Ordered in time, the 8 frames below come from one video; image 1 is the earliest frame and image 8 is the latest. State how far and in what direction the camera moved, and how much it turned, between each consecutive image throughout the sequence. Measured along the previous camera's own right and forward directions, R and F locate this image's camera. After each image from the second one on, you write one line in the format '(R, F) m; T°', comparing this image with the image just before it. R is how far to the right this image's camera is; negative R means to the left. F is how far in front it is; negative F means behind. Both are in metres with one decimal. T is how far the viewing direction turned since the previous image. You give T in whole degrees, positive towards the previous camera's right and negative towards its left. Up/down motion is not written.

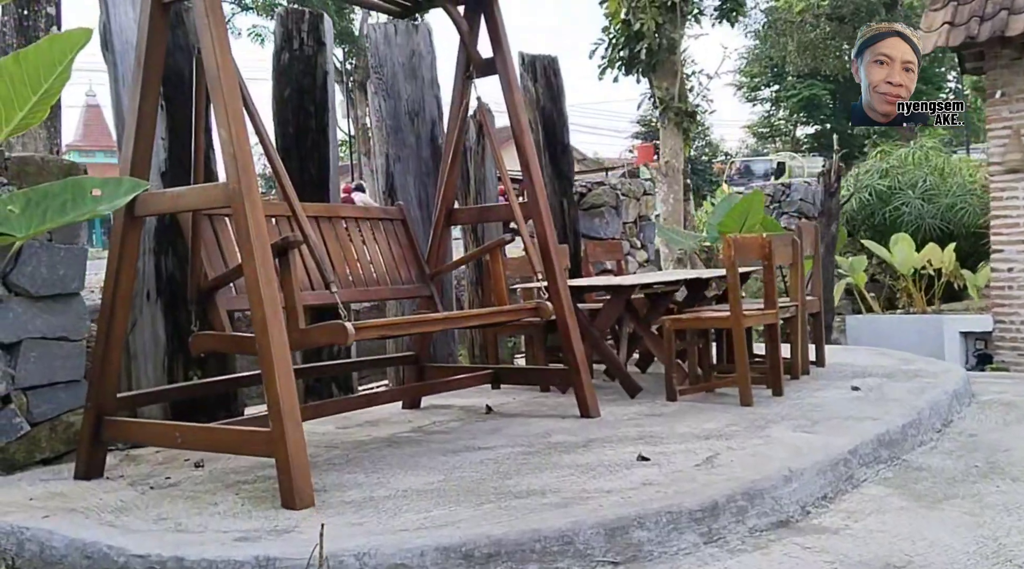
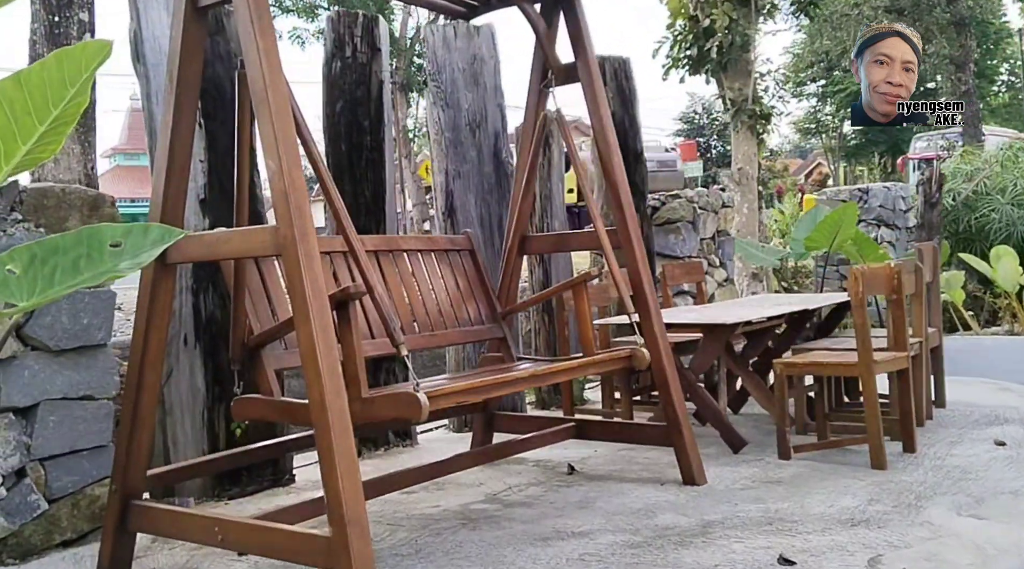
(-0.2, +0.6) m; -2°
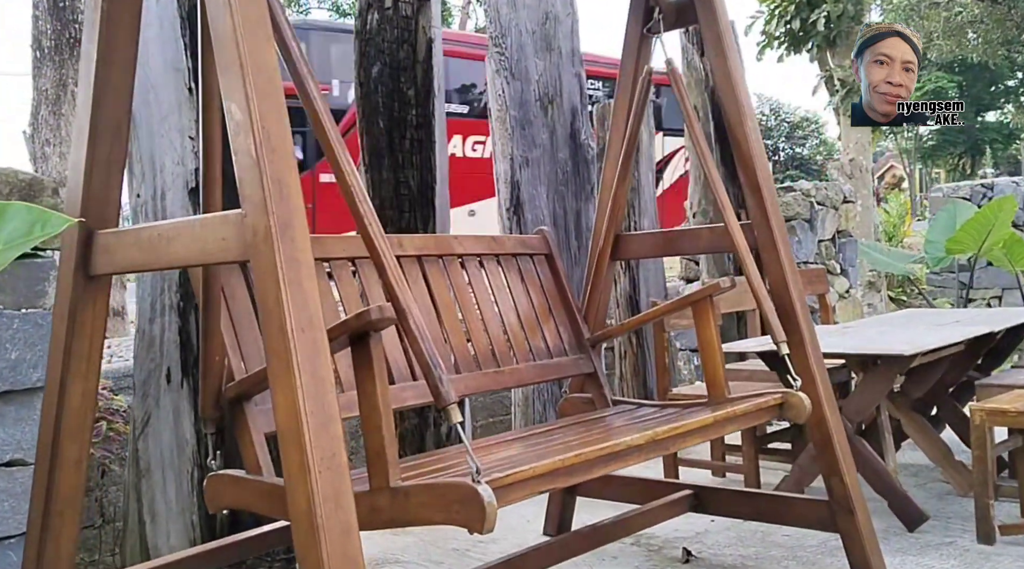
(-0.1, +1.1) m; -3°
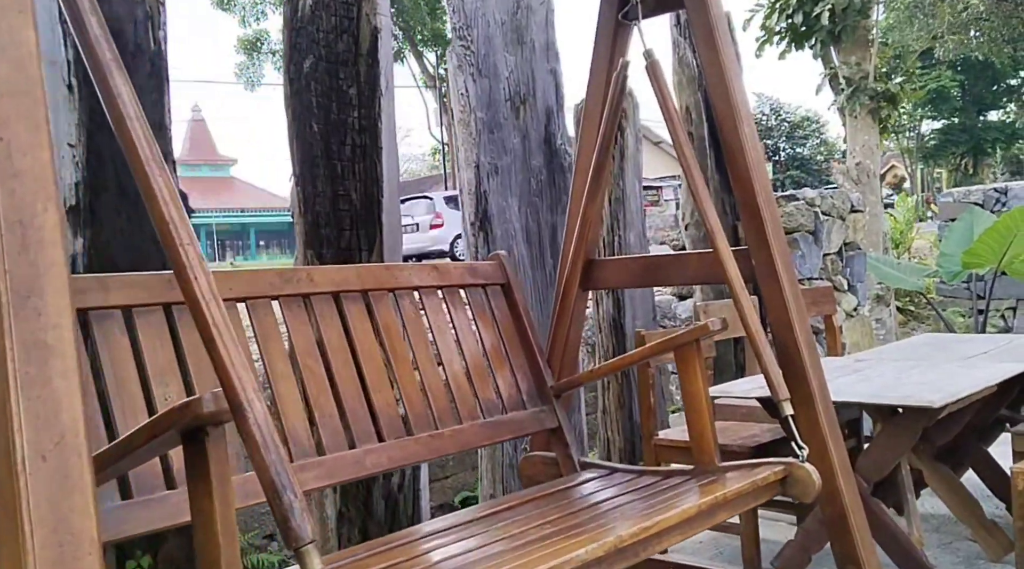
(+0.1, +0.5) m; 0°
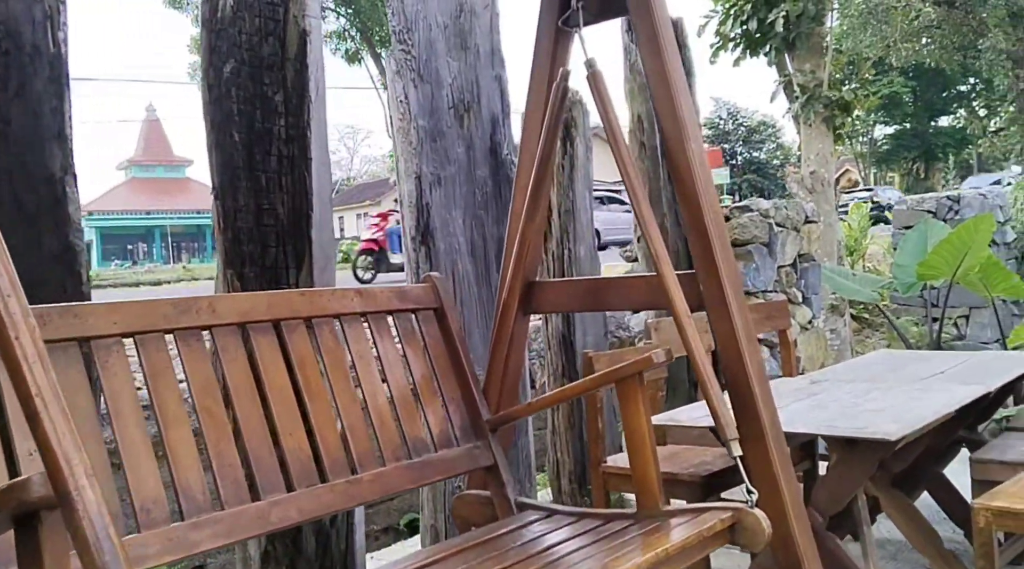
(+0.1, +0.2) m; +2°
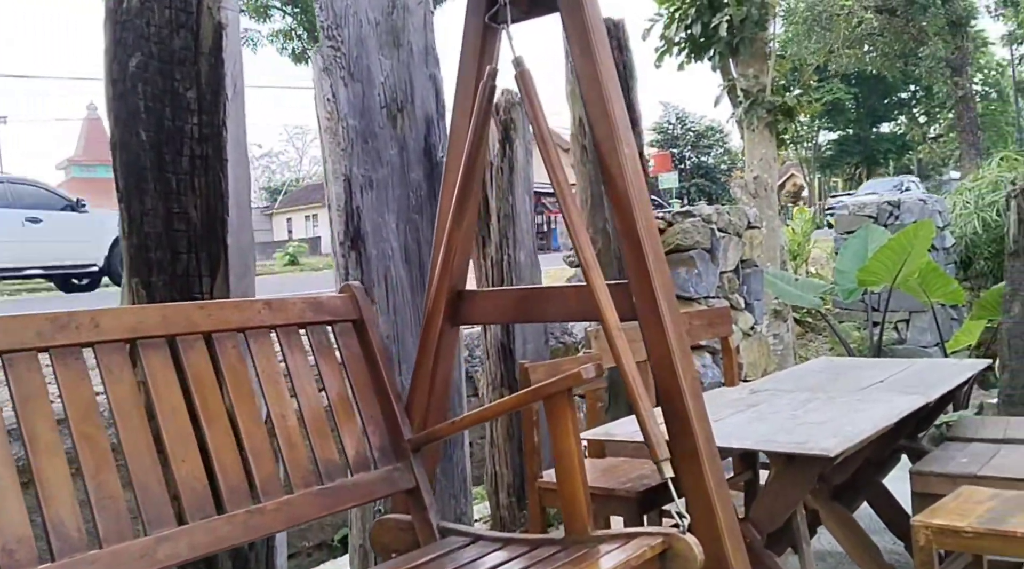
(0.0, +0.1) m; +3°
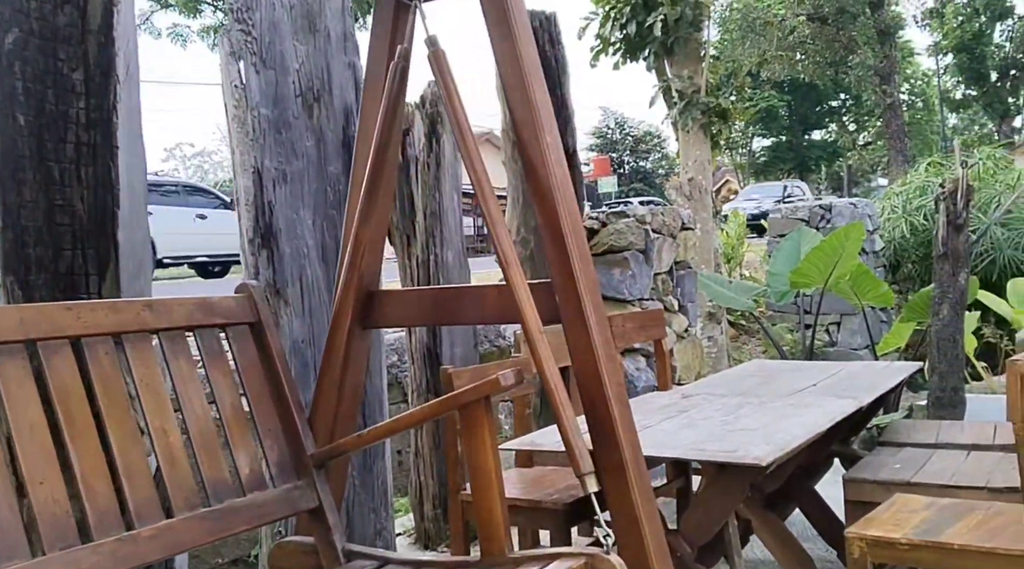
(0.0, +0.2) m; +3°
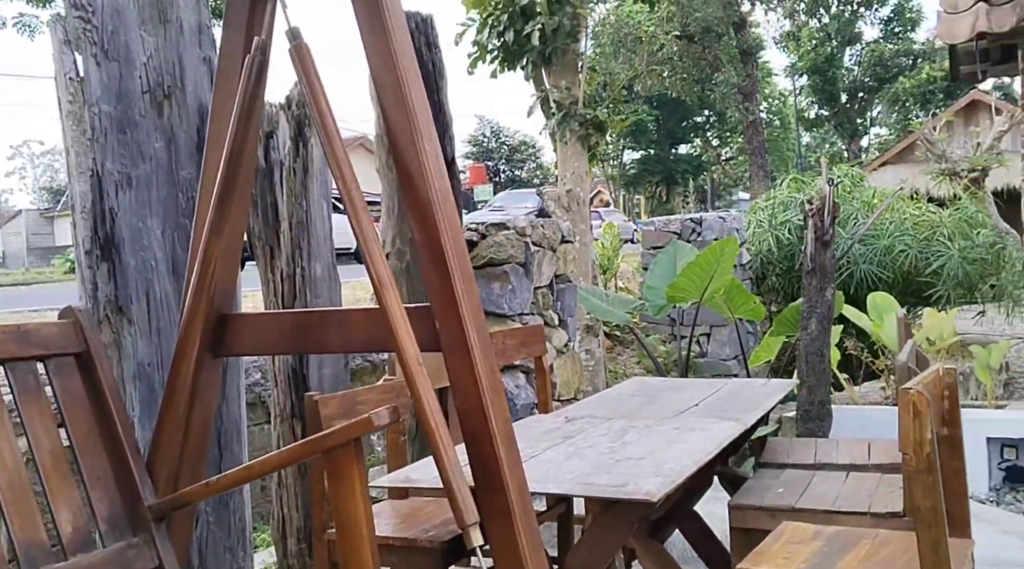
(0.0, +0.2) m; +6°
